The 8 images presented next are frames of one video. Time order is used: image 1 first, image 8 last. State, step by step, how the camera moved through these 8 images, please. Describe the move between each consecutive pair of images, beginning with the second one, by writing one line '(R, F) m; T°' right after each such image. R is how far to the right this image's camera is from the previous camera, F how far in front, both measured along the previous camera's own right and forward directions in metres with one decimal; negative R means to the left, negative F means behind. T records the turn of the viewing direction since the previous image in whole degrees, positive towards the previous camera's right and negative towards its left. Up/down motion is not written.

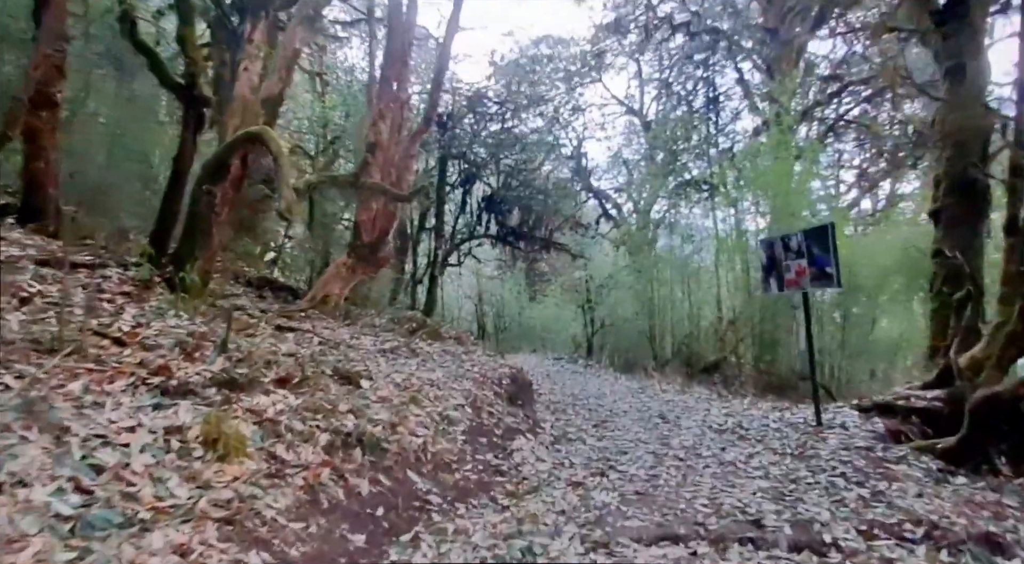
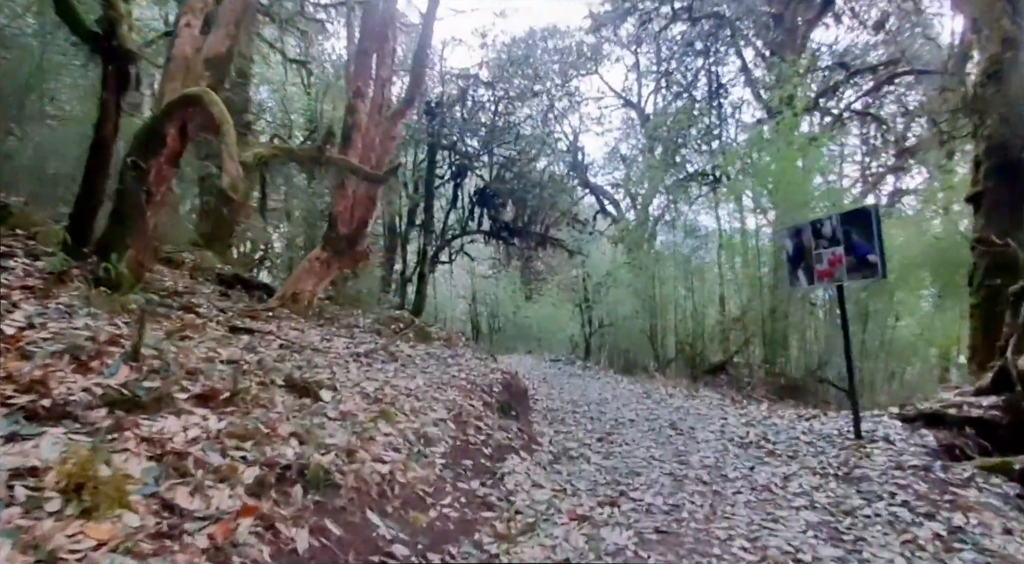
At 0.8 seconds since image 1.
(0.0, +0.6) m; 0°
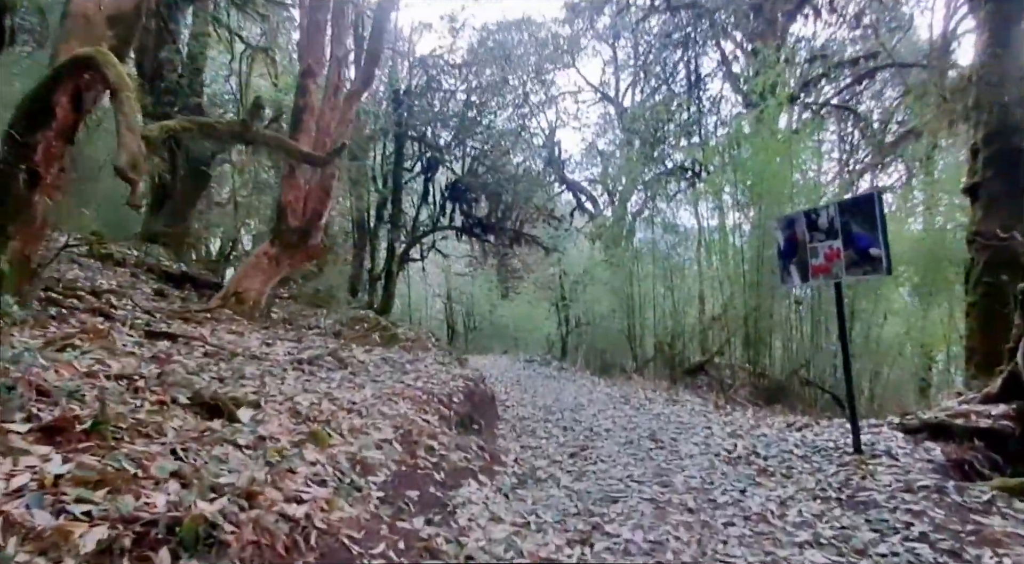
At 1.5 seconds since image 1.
(+0.1, +0.5) m; +2°
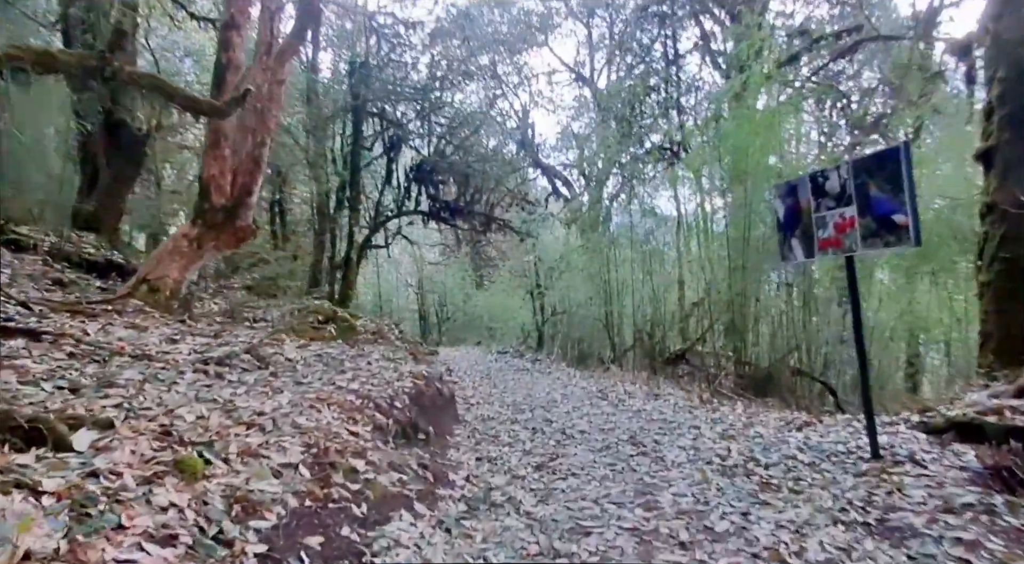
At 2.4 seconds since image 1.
(+0.1, +0.6) m; +2°
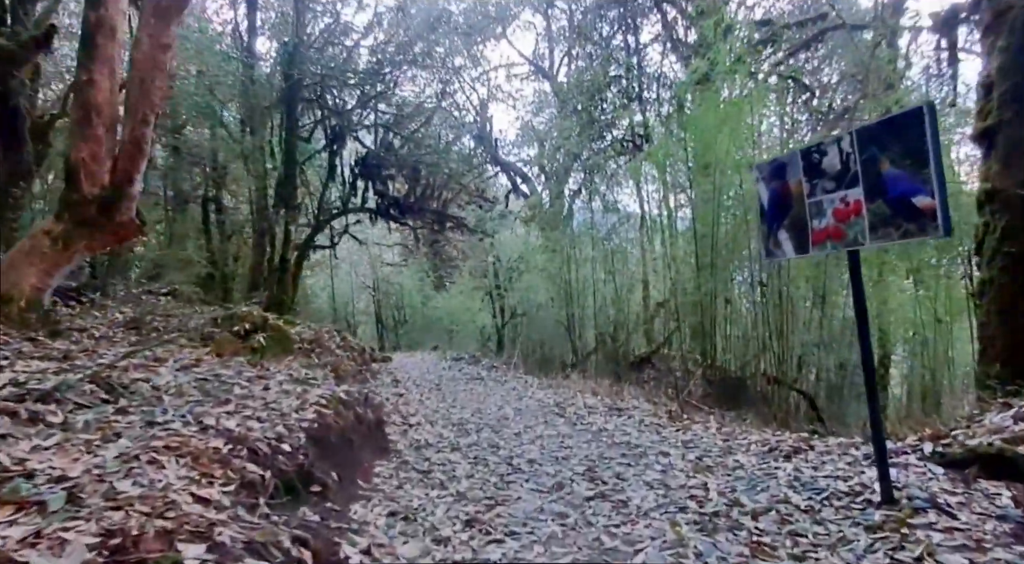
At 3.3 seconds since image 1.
(+0.2, +0.7) m; +3°
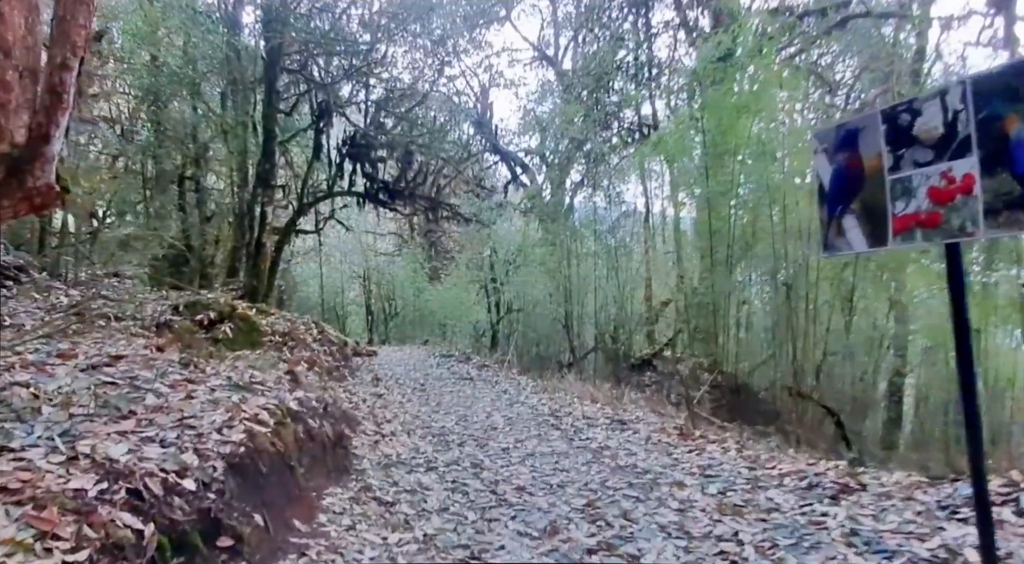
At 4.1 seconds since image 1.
(0.0, +0.6) m; 0°
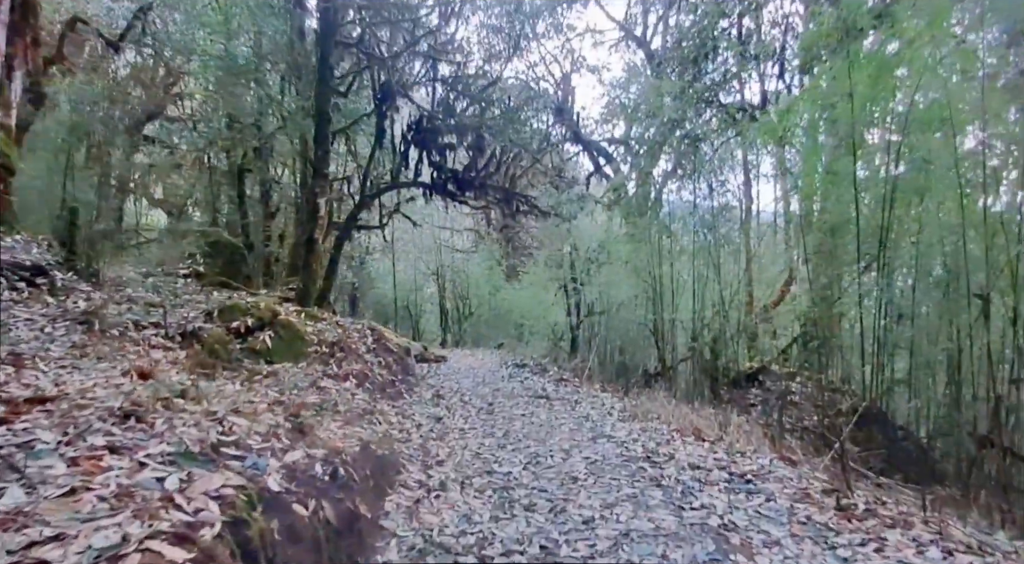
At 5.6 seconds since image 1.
(0.0, +1.1) m; -8°
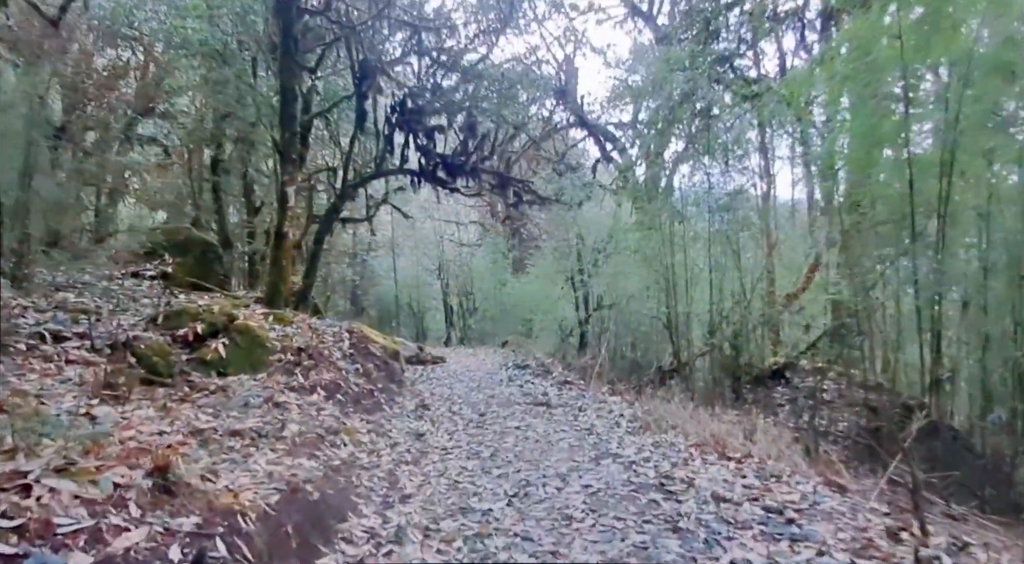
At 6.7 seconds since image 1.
(+0.2, +0.7) m; -1°
